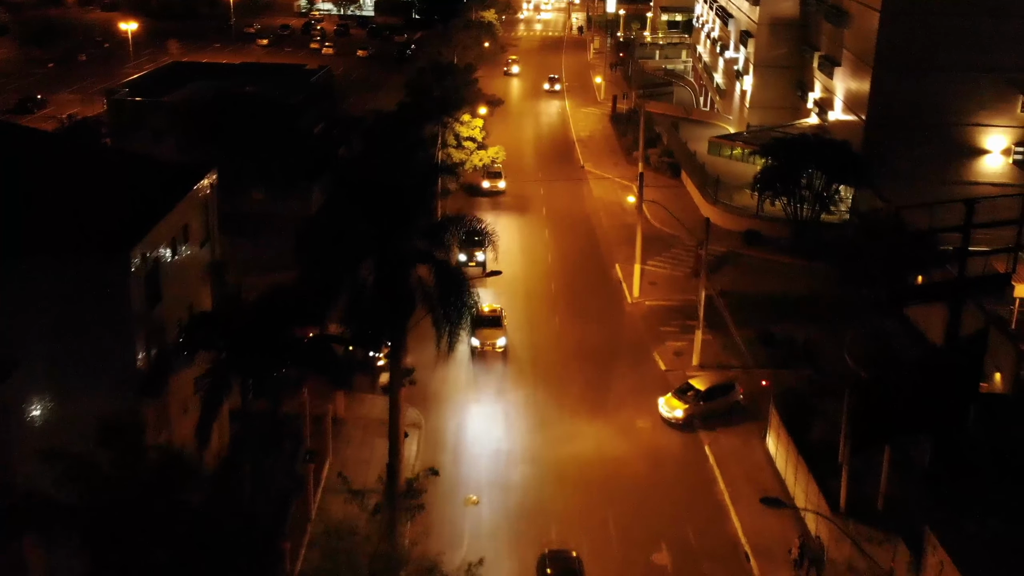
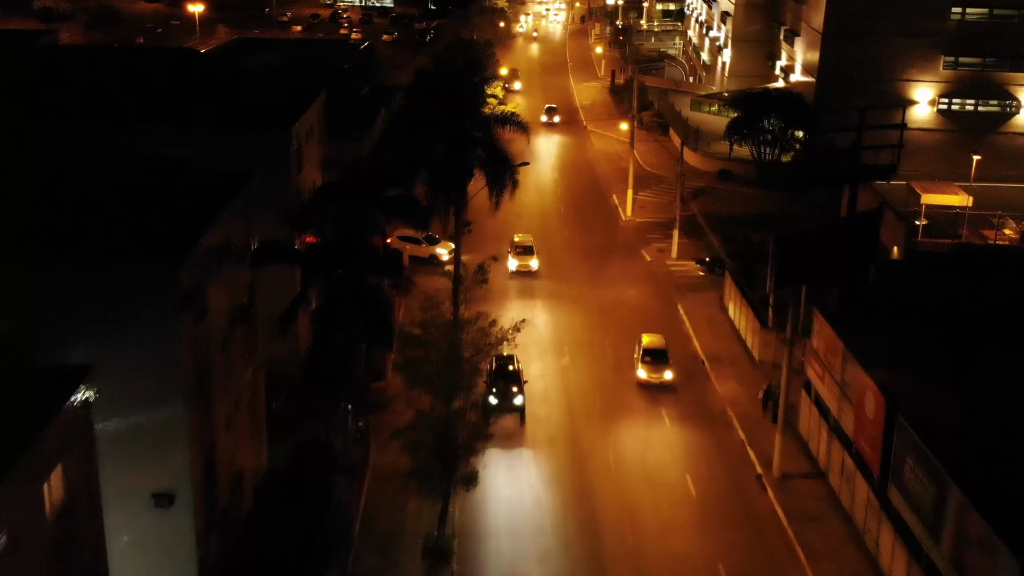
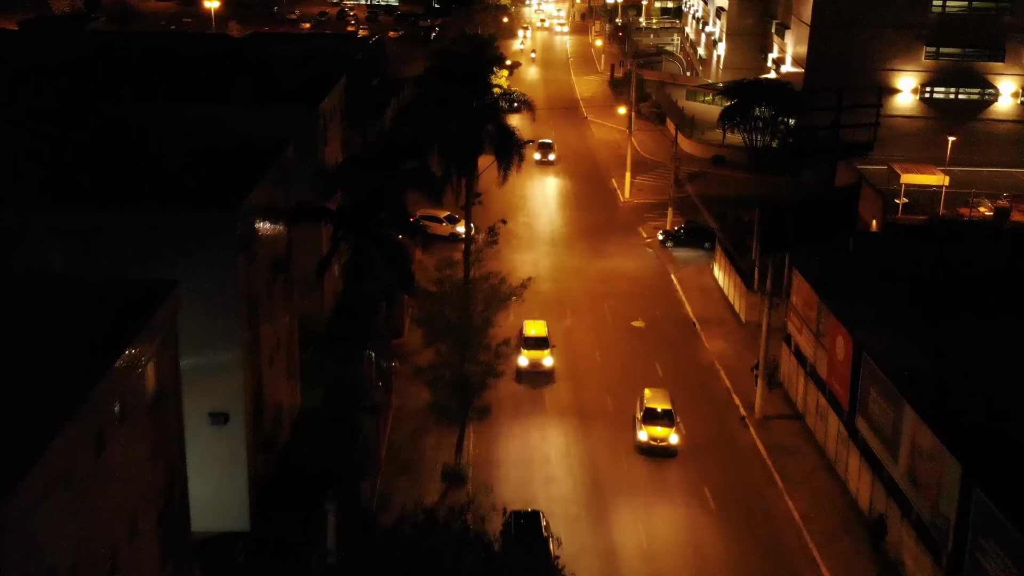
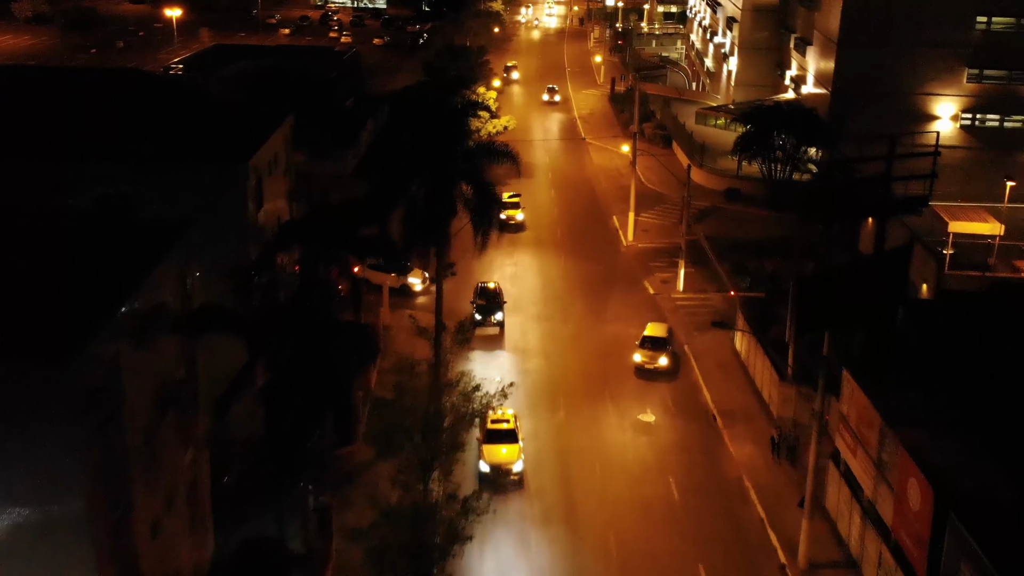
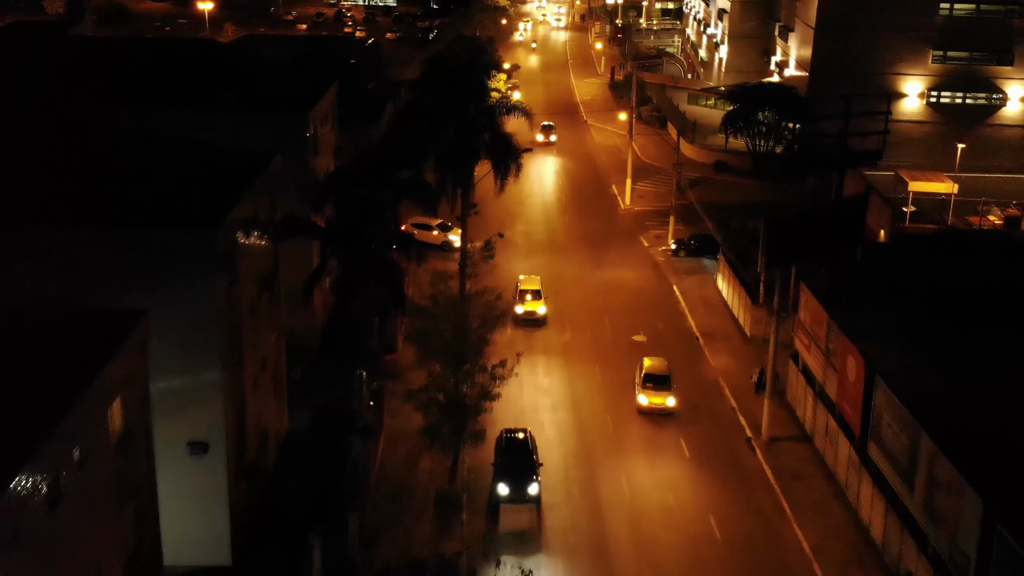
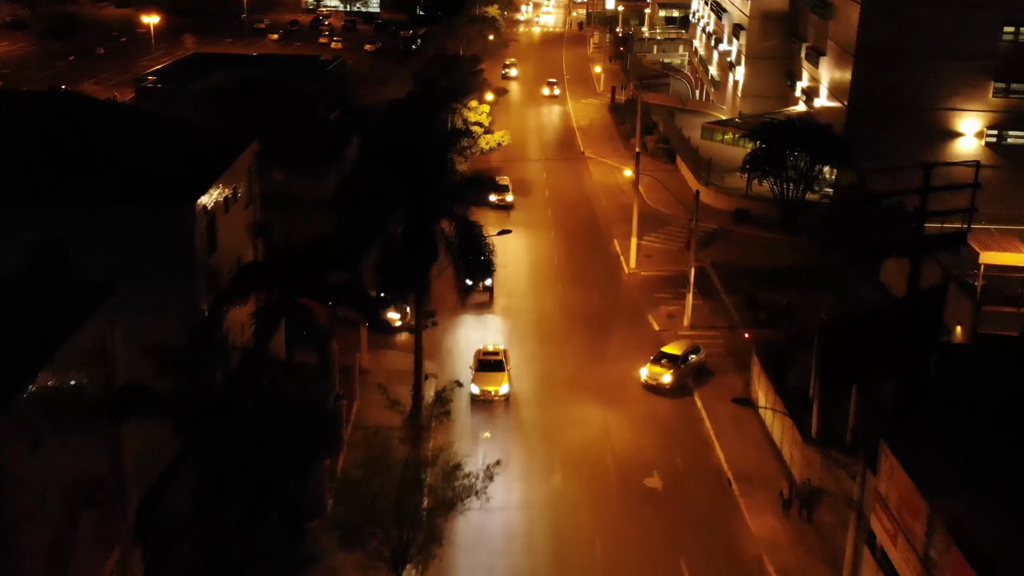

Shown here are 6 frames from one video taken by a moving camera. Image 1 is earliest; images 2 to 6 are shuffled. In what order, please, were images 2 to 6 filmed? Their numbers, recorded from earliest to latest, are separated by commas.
6, 4, 2, 5, 3
